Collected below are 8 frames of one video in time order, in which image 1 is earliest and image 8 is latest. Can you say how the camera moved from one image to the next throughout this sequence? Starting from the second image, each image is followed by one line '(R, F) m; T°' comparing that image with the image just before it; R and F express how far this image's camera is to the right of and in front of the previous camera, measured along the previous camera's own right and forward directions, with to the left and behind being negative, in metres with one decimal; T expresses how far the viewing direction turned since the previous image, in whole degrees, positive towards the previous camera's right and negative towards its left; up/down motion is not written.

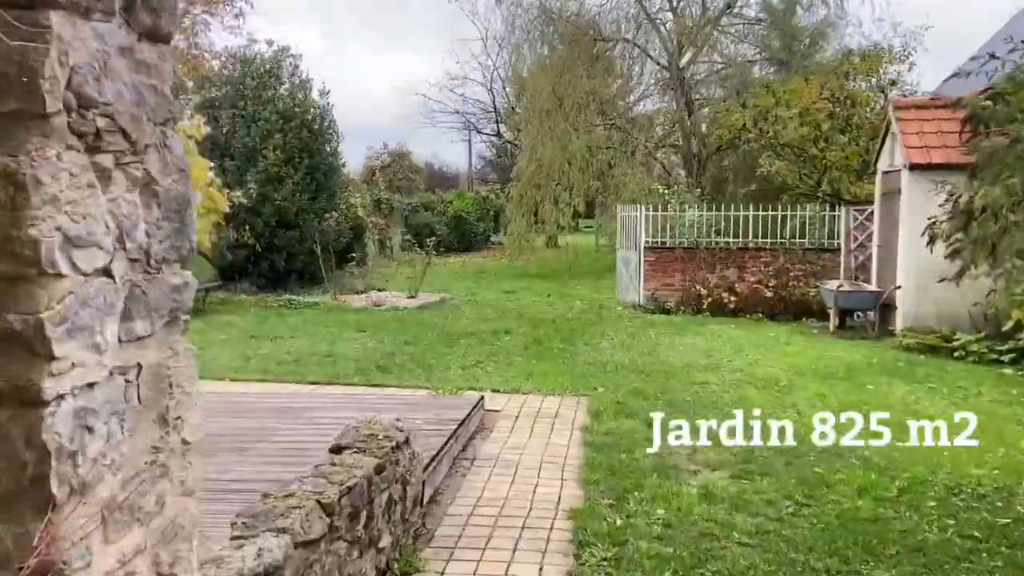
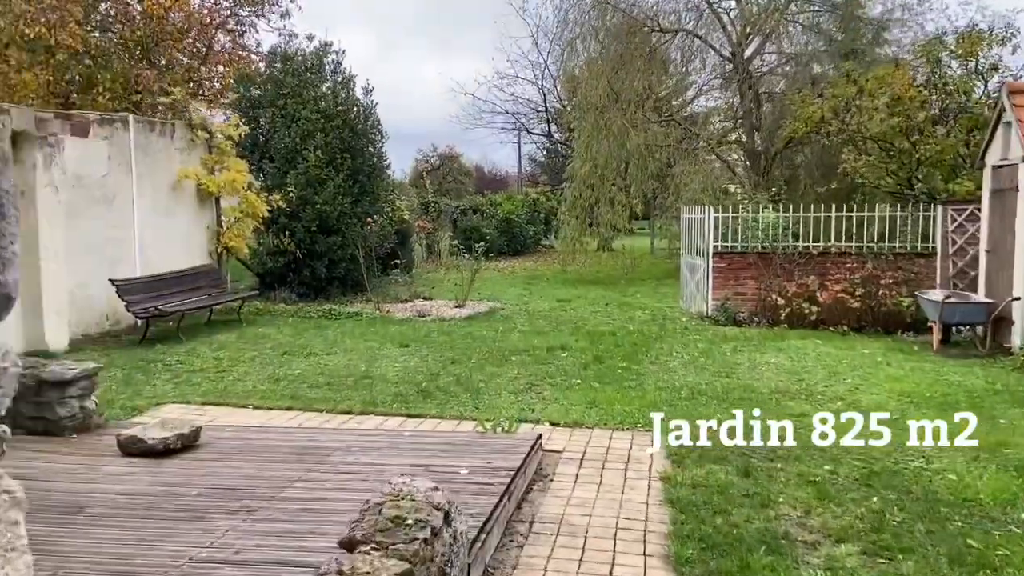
(-0.1, +1.0) m; -3°
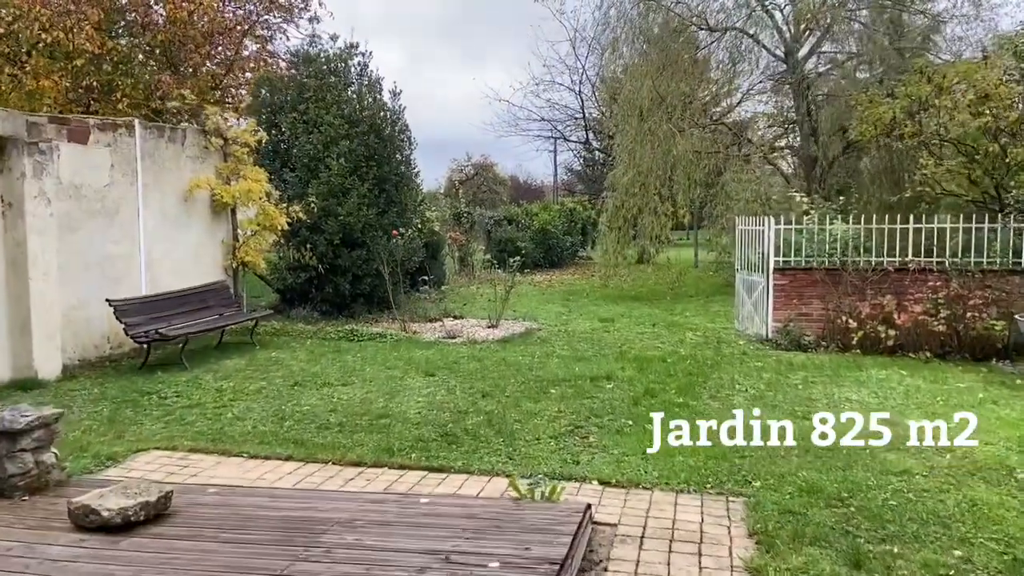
(0.0, +1.0) m; -2°
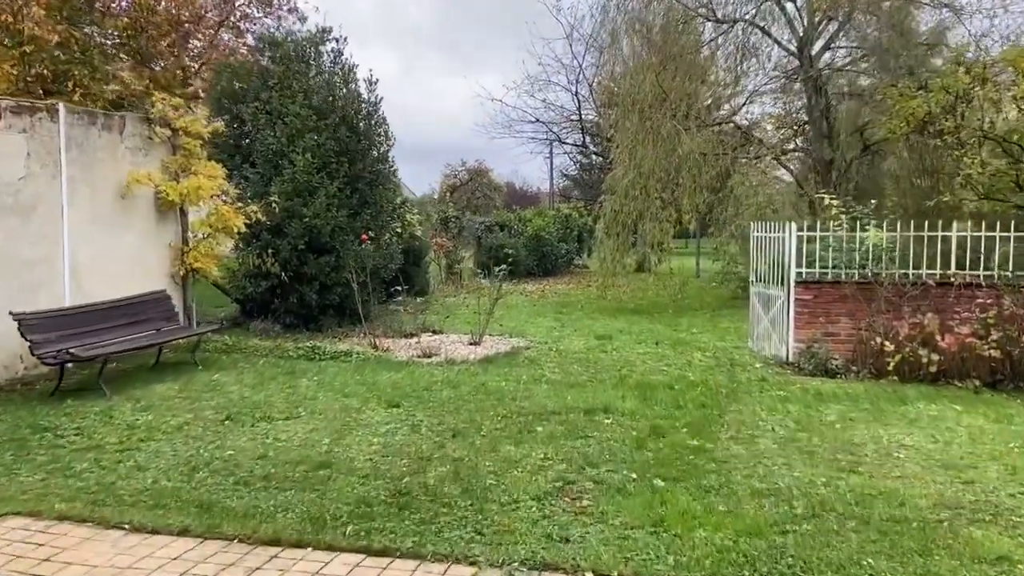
(+0.1, +1.3) m; 0°
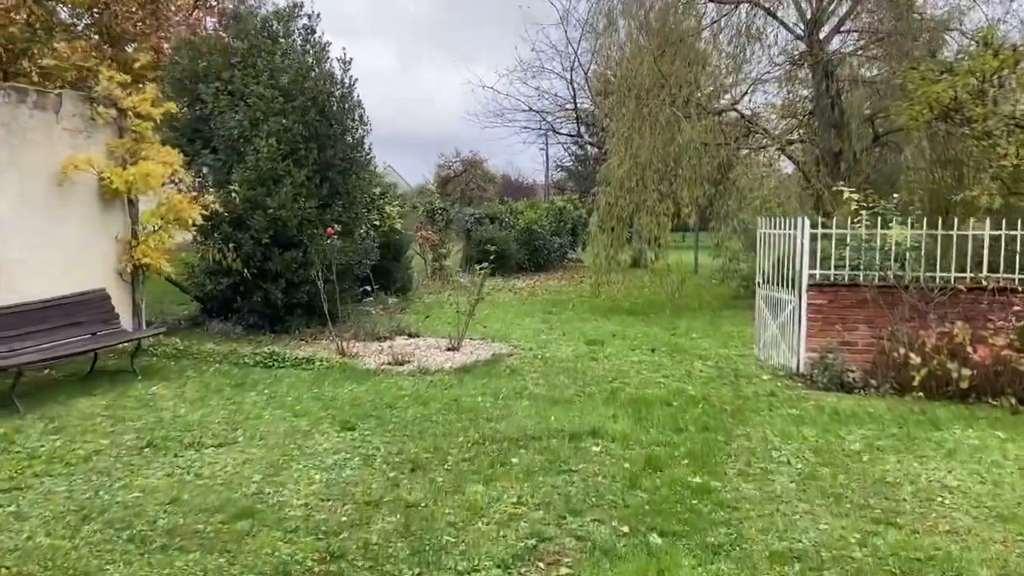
(+0.1, +0.9) m; 0°
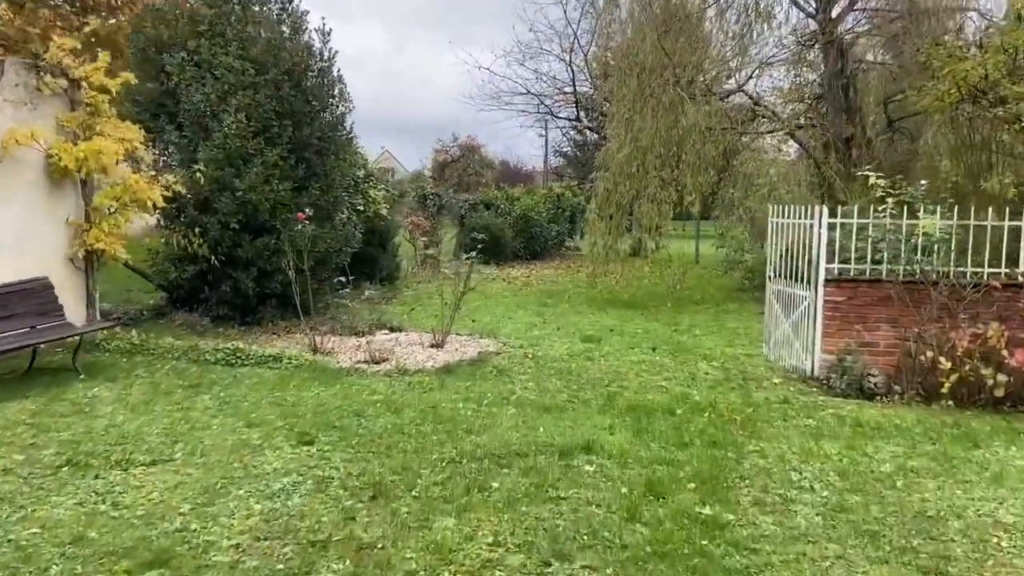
(+0.1, +0.8) m; 0°
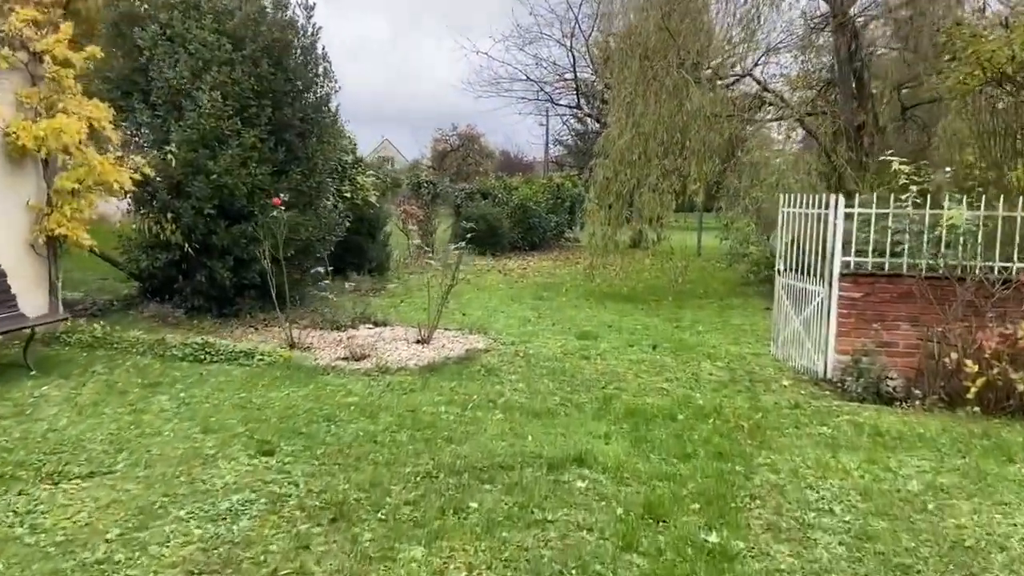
(+0.1, +0.5) m; 0°
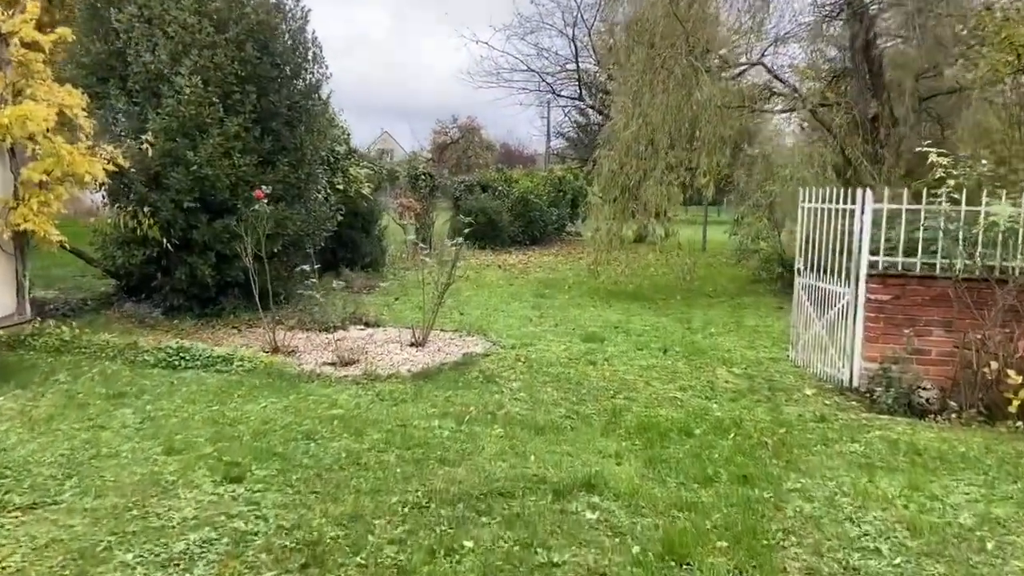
(0.0, +0.5) m; 0°
